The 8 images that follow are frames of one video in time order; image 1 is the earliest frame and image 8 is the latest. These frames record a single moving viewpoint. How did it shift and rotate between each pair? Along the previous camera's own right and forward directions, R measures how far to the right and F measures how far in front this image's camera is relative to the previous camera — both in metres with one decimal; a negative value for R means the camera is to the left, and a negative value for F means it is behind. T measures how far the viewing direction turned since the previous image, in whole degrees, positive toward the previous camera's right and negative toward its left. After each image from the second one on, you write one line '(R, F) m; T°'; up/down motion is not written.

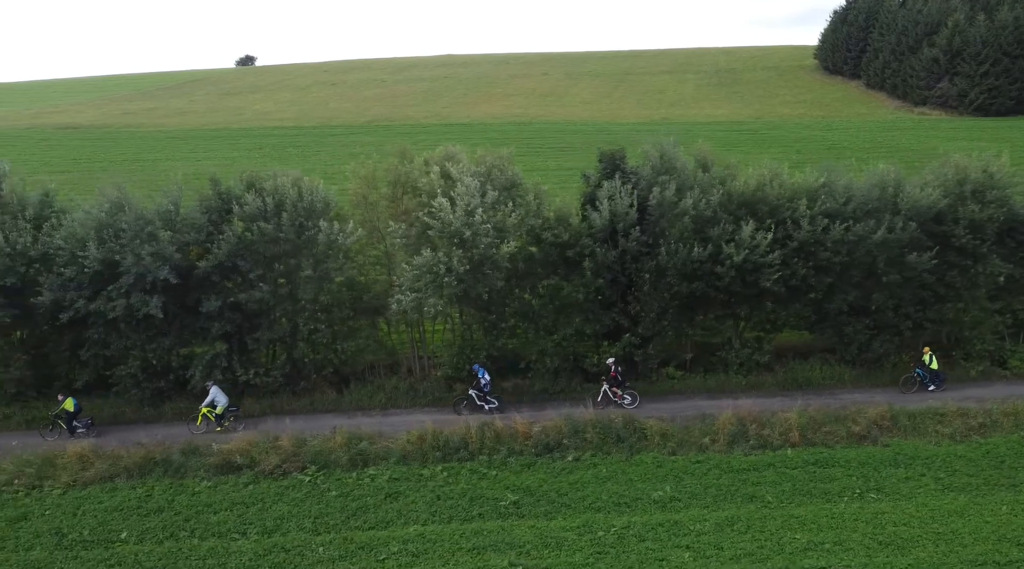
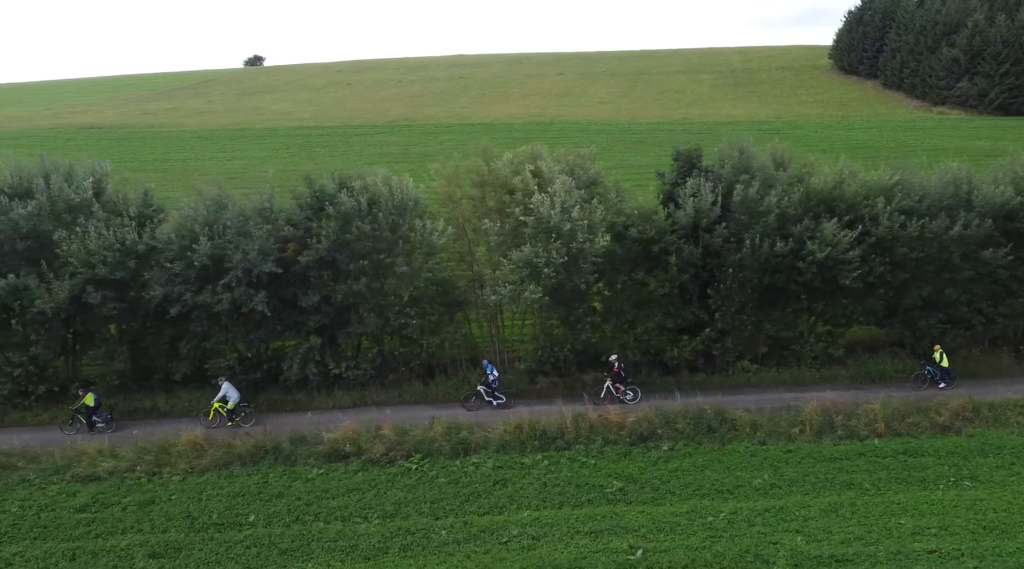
(-2.3, -0.7) m; 0°
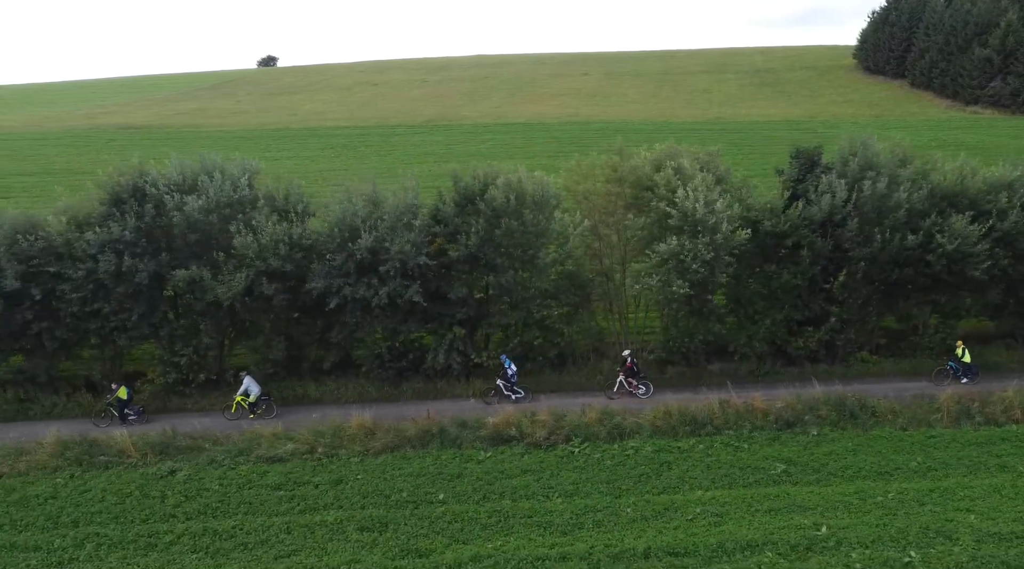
(-3.7, -1.0) m; -1°
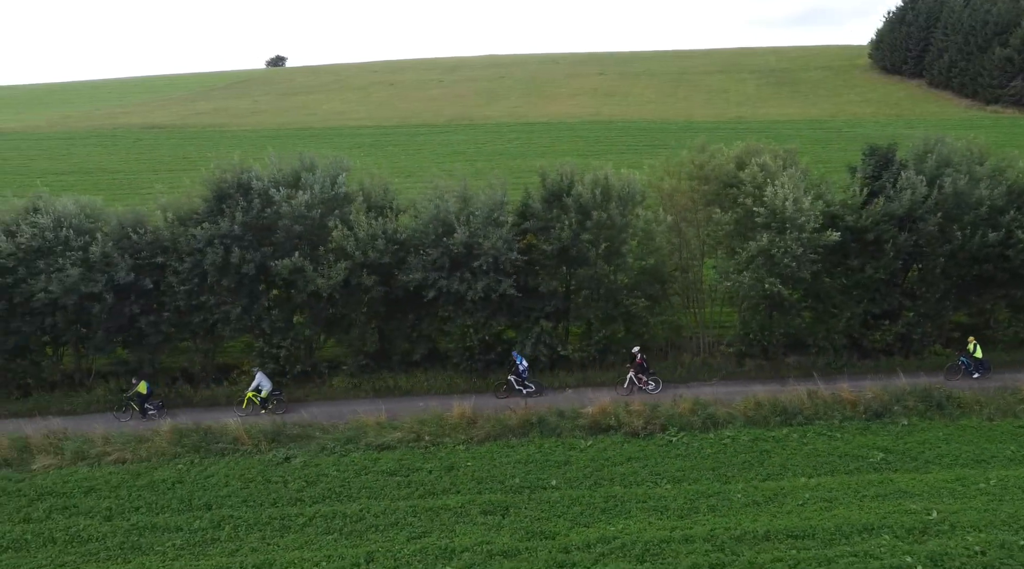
(-2.4, -0.6) m; 0°
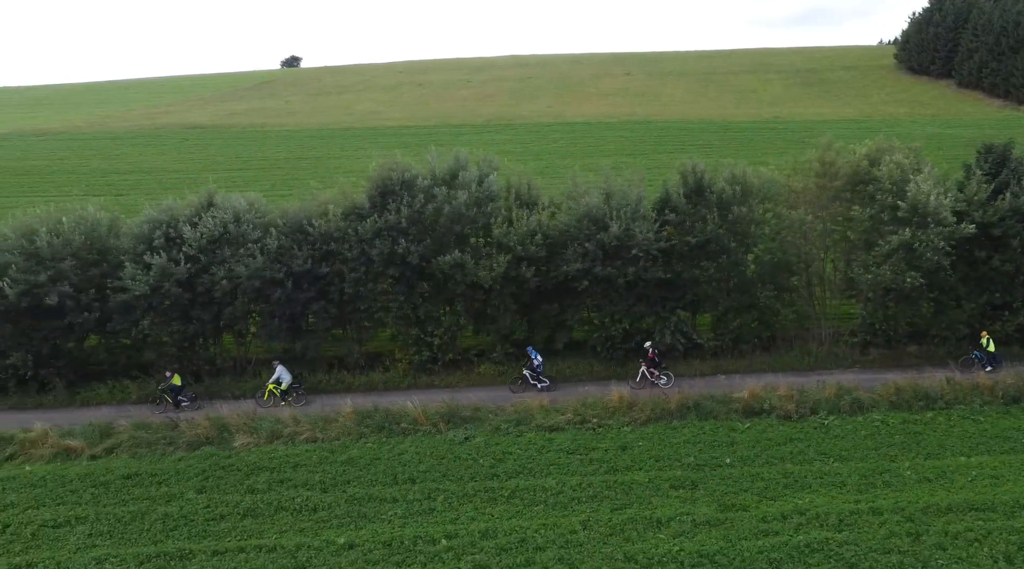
(-4.1, -1.3) m; -1°
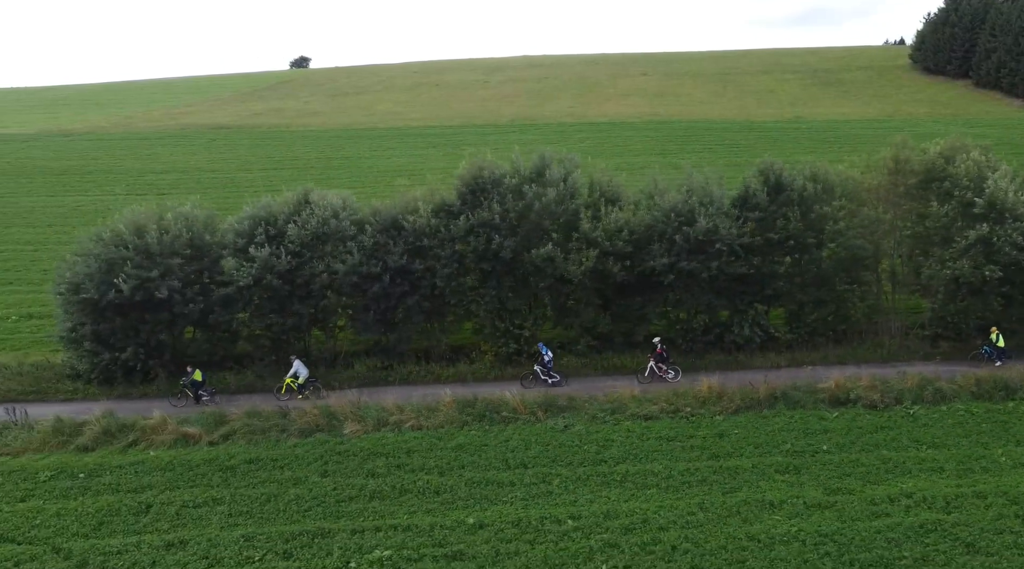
(-2.5, -0.8) m; 0°
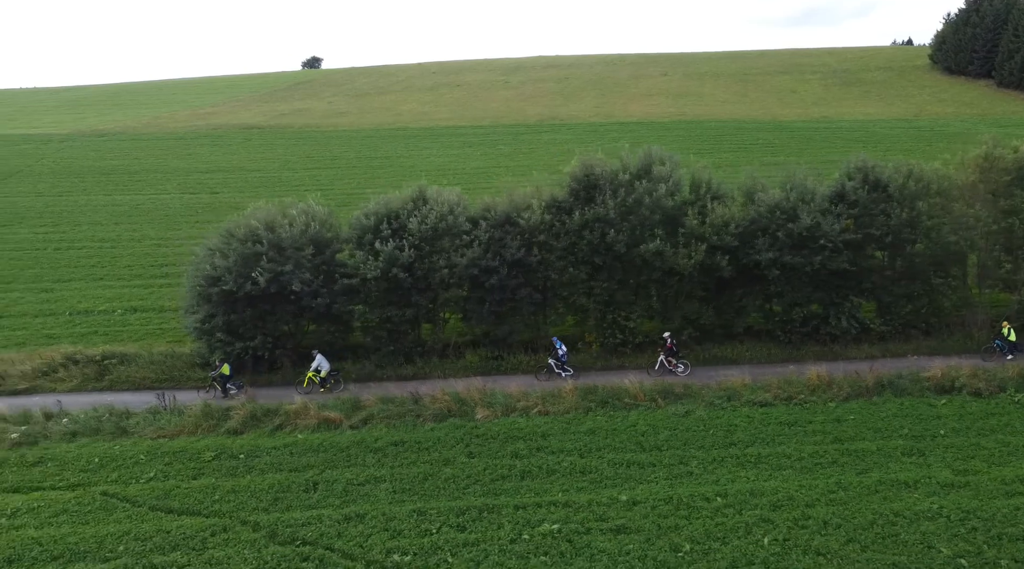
(-3.2, -1.1) m; -1°
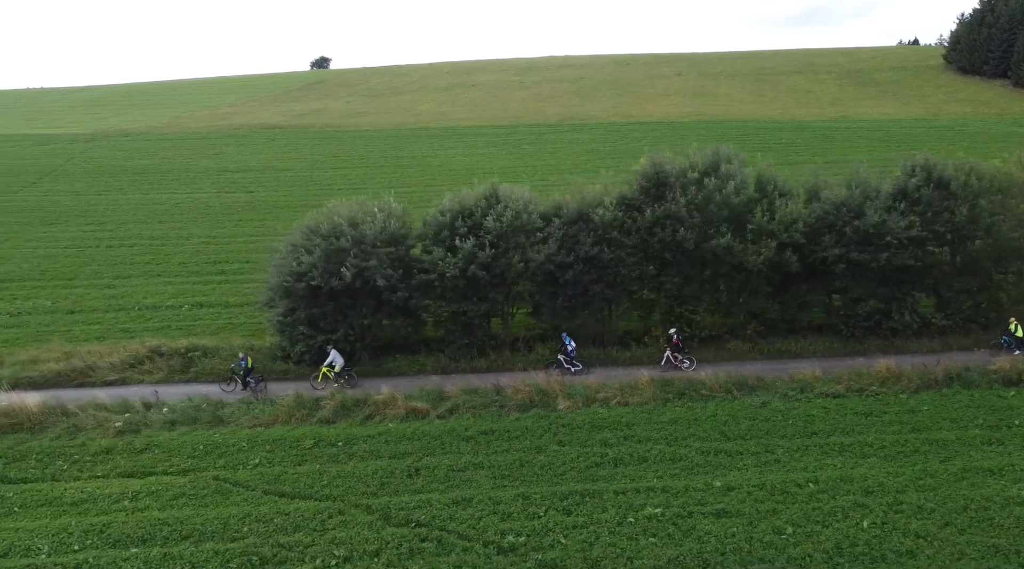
(-2.1, -0.7) m; 0°
